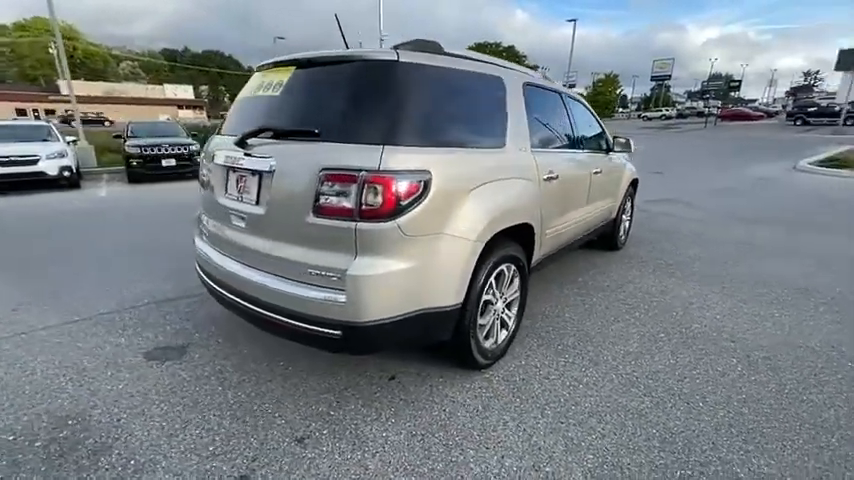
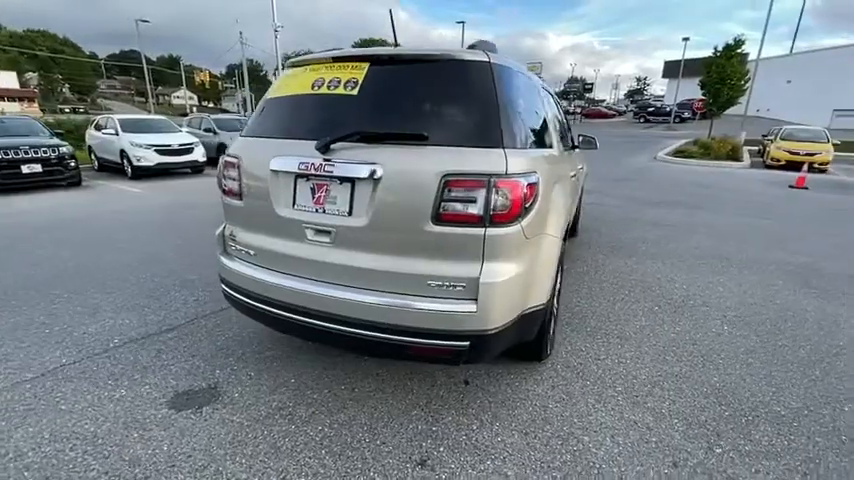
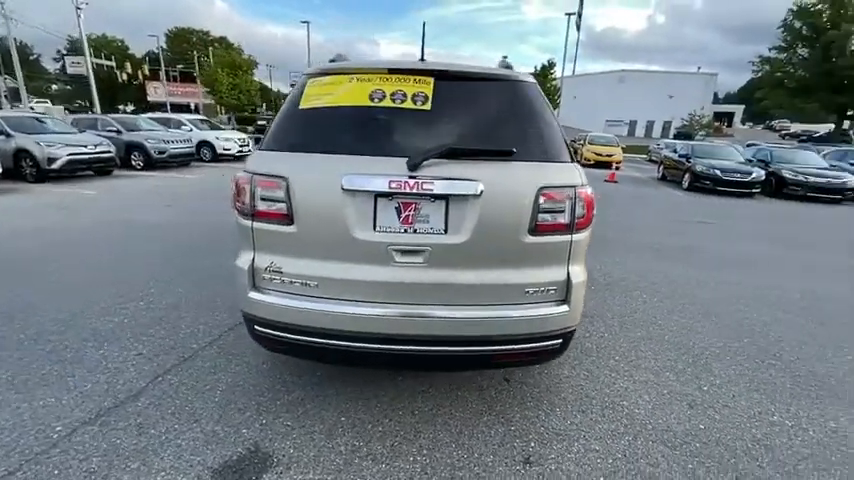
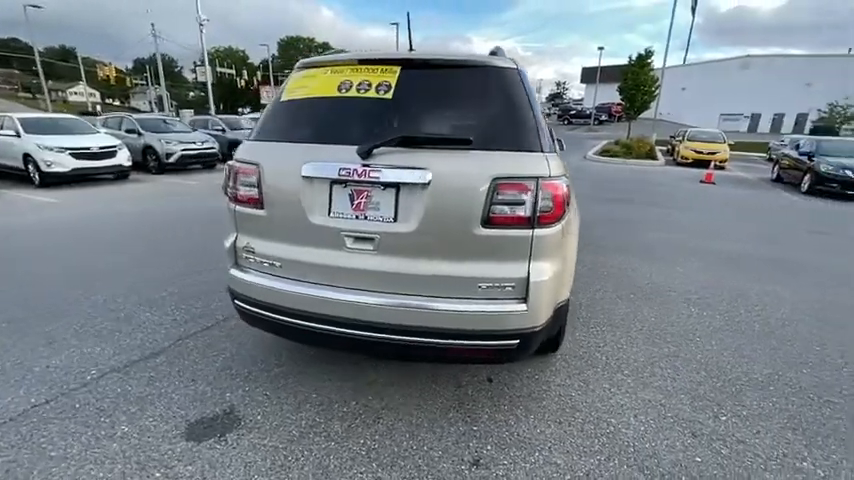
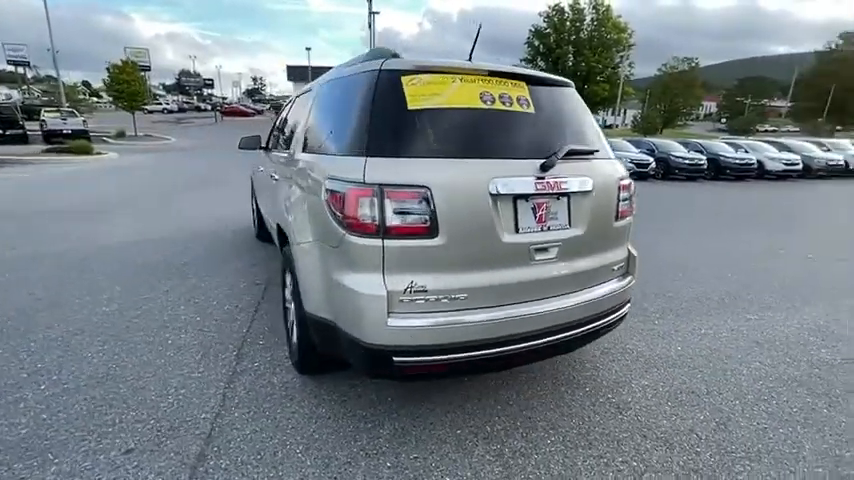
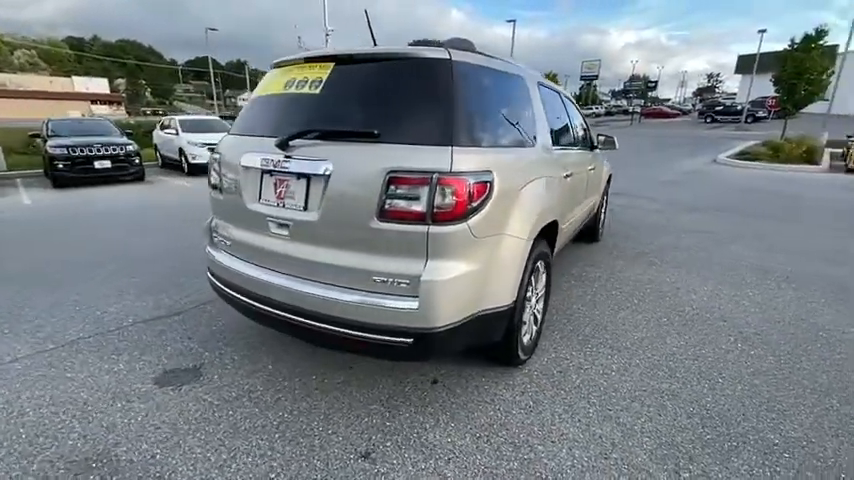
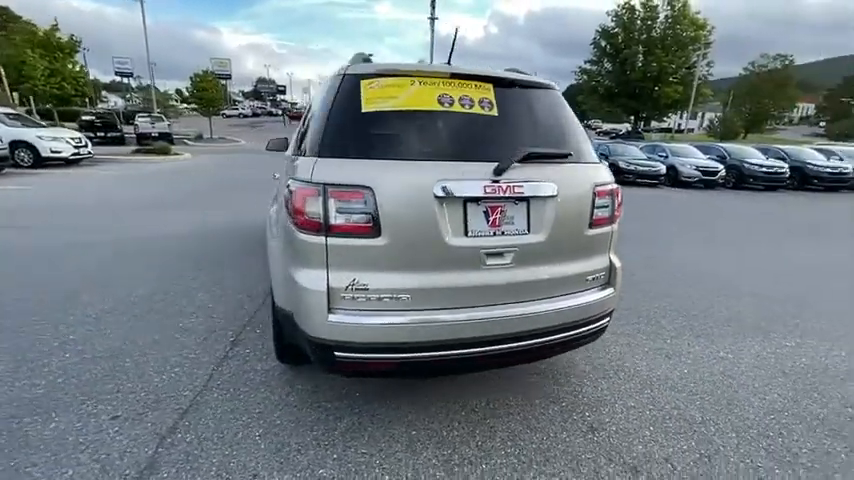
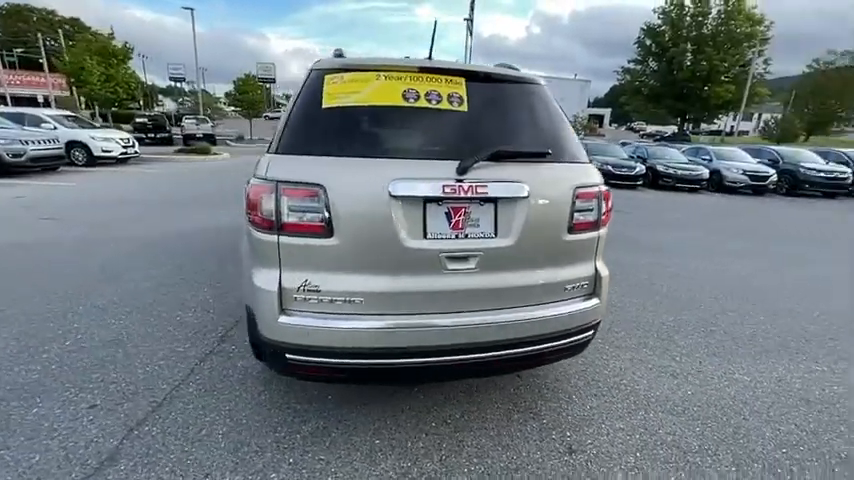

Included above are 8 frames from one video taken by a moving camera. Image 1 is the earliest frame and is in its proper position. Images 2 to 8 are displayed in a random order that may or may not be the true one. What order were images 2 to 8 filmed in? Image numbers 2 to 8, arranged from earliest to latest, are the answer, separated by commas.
6, 2, 4, 3, 8, 7, 5
